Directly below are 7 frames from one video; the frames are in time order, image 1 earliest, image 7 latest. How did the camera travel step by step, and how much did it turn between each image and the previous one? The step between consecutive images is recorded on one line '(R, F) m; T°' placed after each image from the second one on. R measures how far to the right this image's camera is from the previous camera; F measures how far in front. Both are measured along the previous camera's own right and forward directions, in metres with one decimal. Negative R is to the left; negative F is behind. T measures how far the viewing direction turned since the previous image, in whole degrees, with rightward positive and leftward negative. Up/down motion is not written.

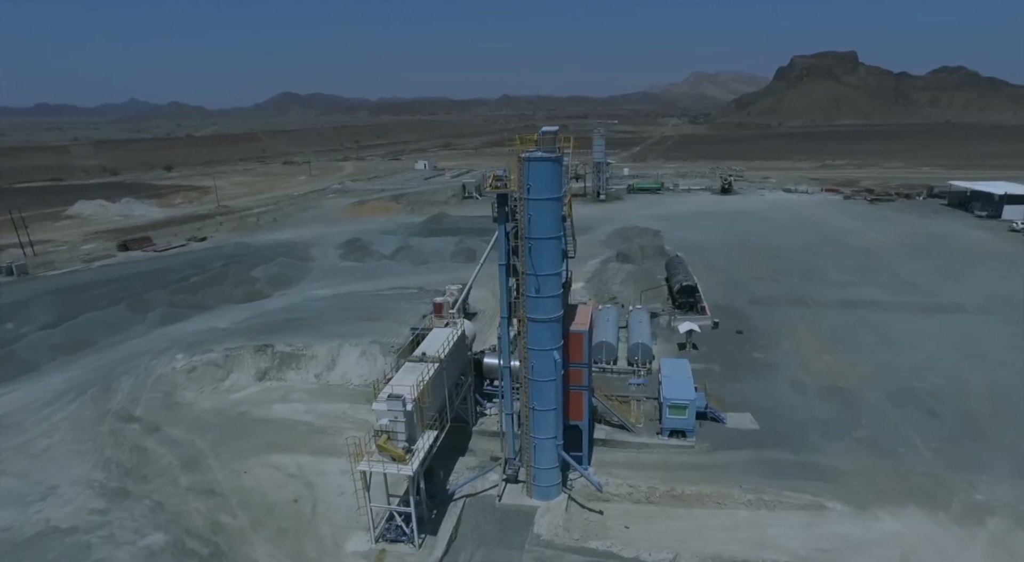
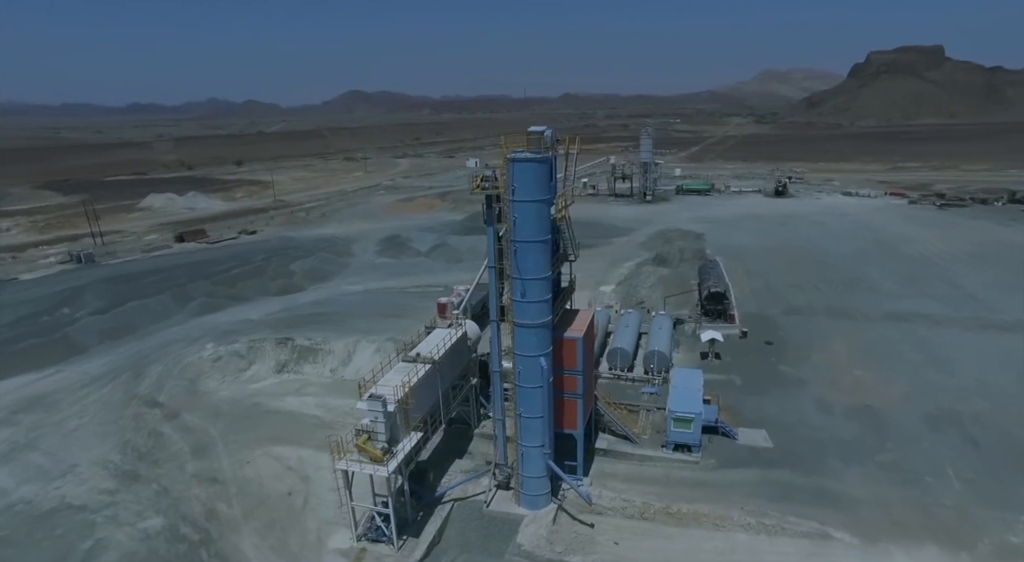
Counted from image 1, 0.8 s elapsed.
(+2.1, +0.5) m; -5°
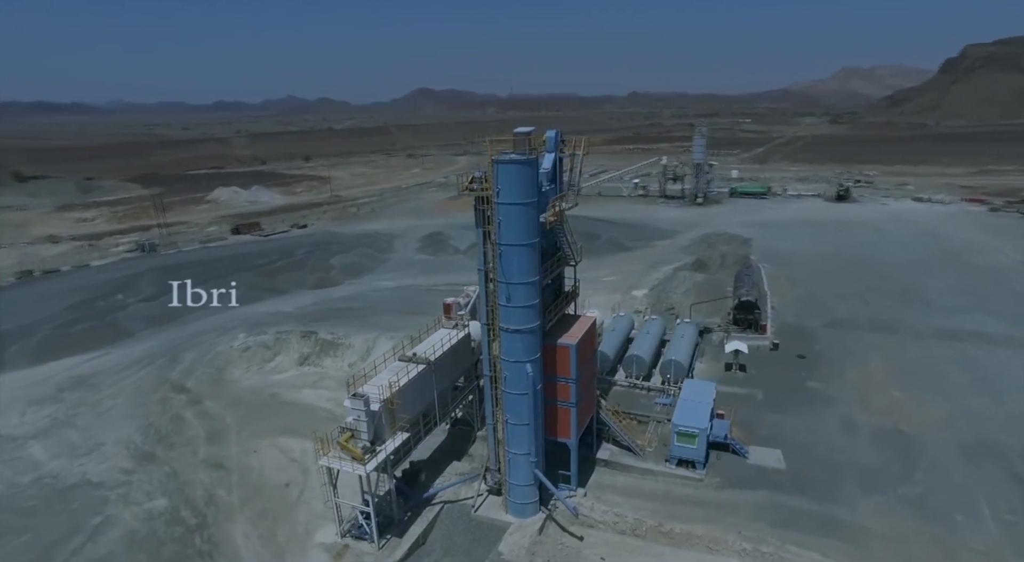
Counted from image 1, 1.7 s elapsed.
(+2.1, +0.4) m; -6°
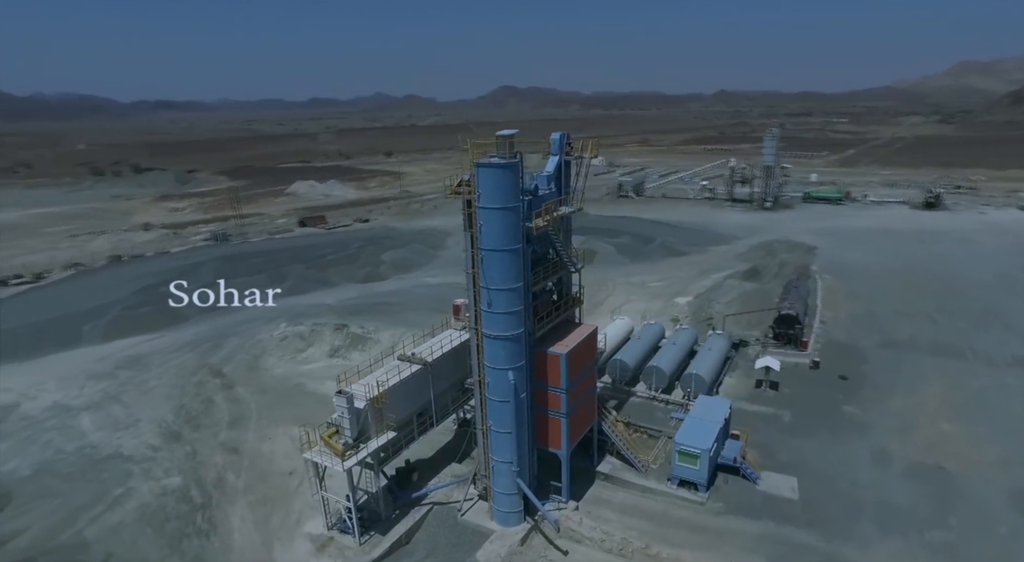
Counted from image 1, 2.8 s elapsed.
(+2.6, +0.5) m; -7°
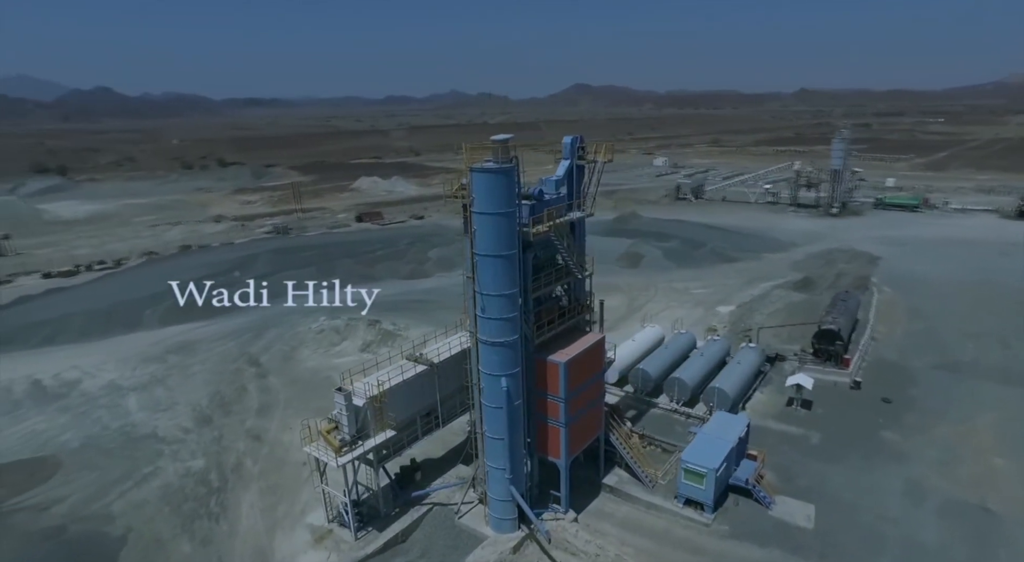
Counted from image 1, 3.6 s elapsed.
(+2.0, +0.3) m; -6°
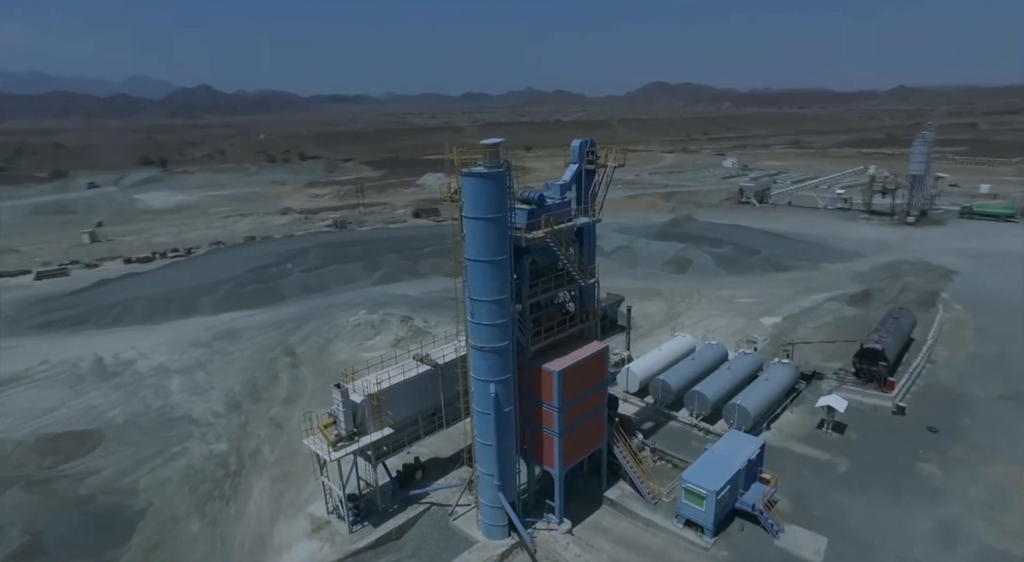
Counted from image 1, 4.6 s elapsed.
(+2.2, +0.3) m; -7°
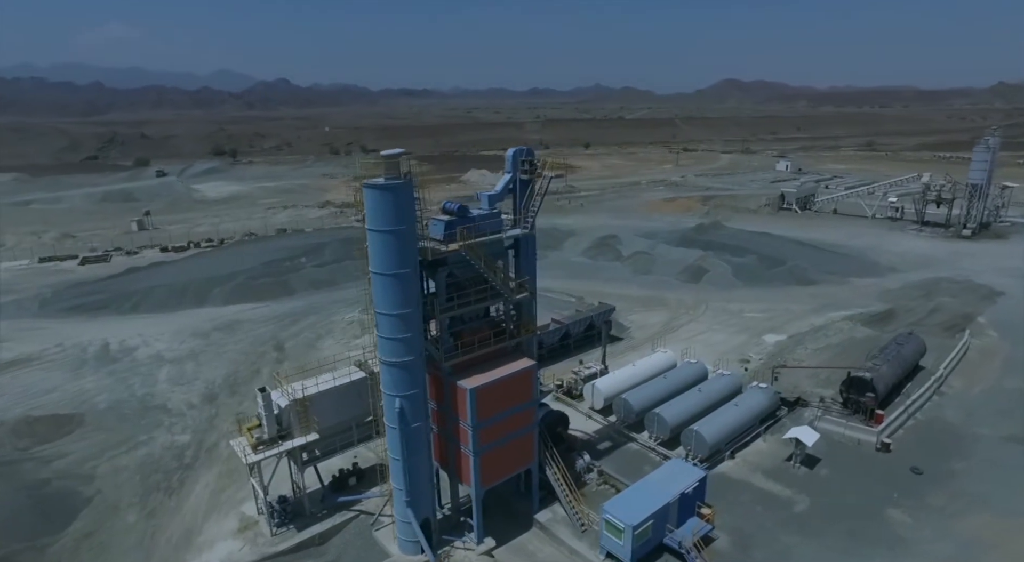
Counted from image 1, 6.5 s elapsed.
(+4.2, +0.8) m; -6°
